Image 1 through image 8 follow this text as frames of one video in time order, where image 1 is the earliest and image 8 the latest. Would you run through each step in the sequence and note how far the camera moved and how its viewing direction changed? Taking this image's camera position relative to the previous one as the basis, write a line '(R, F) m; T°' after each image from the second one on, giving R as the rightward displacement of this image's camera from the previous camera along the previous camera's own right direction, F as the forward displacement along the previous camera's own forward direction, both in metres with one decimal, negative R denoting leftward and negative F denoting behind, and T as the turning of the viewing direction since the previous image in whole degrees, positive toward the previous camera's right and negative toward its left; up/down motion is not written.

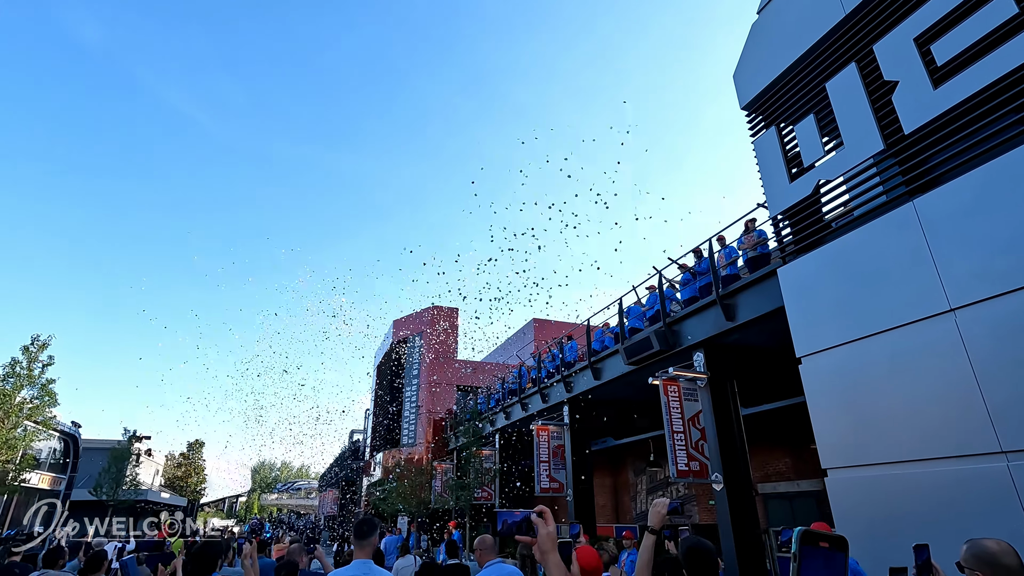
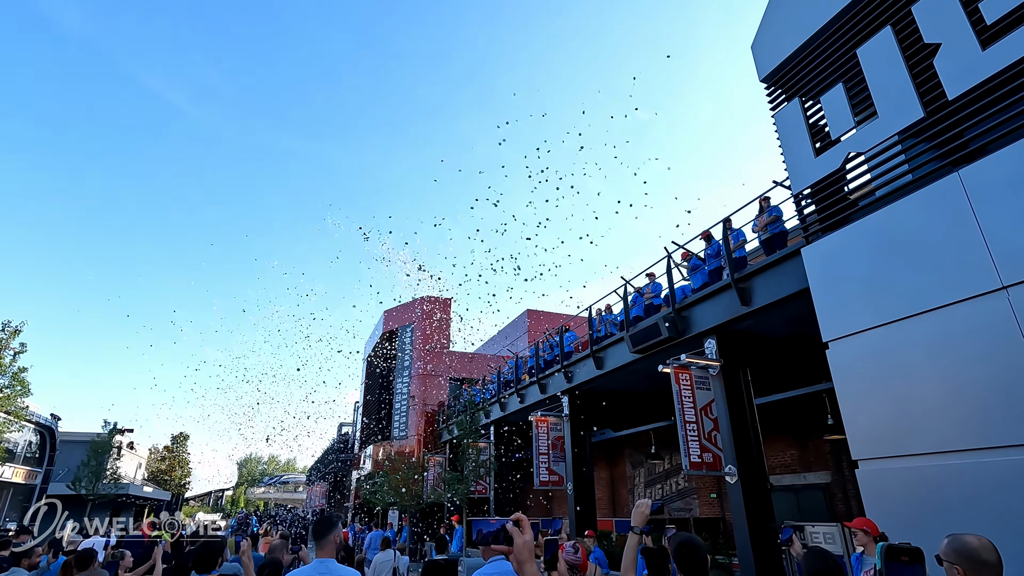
(-0.3, +0.6) m; +1°
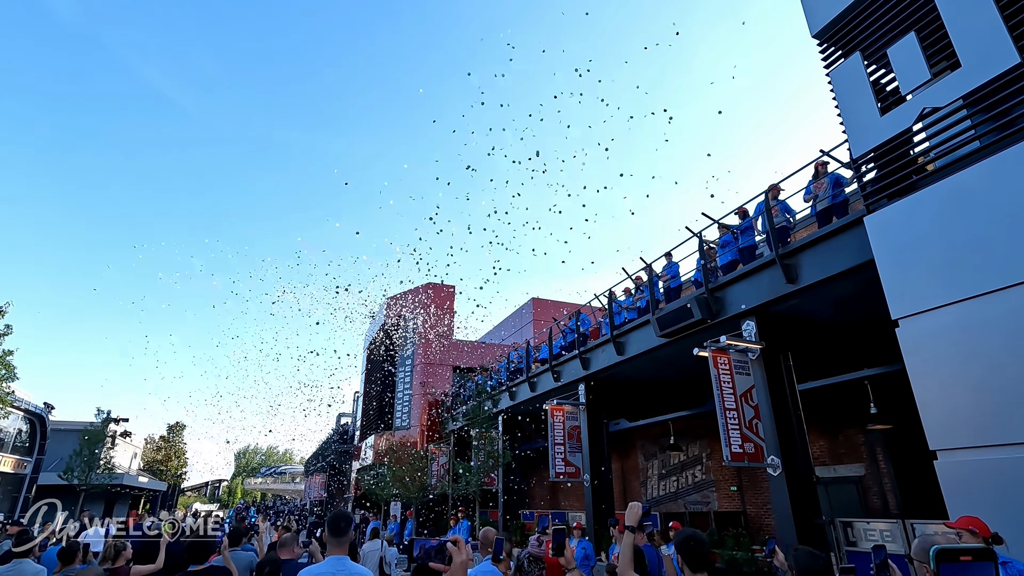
(-0.4, +0.8) m; 0°
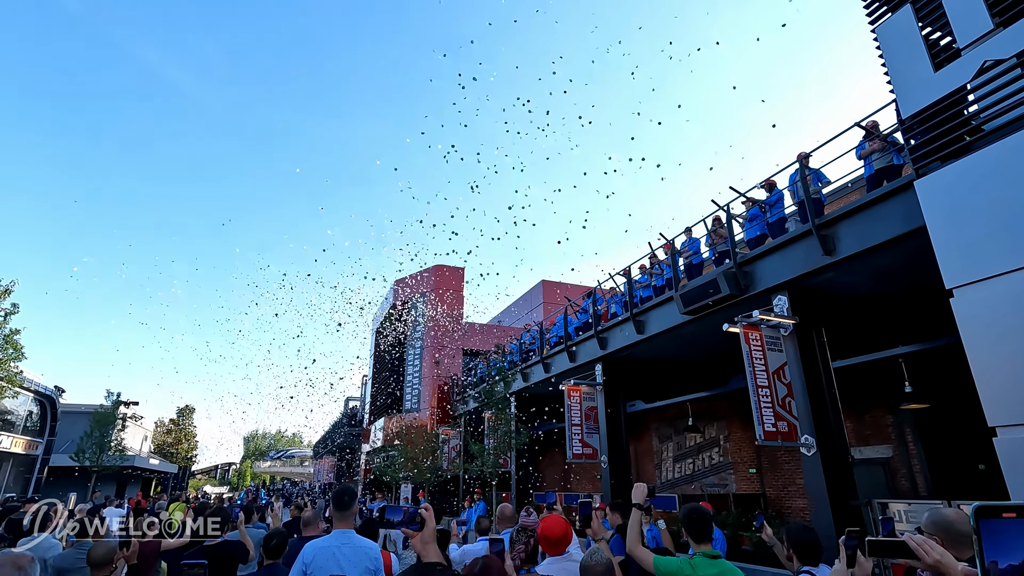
(-0.3, +0.4) m; -1°
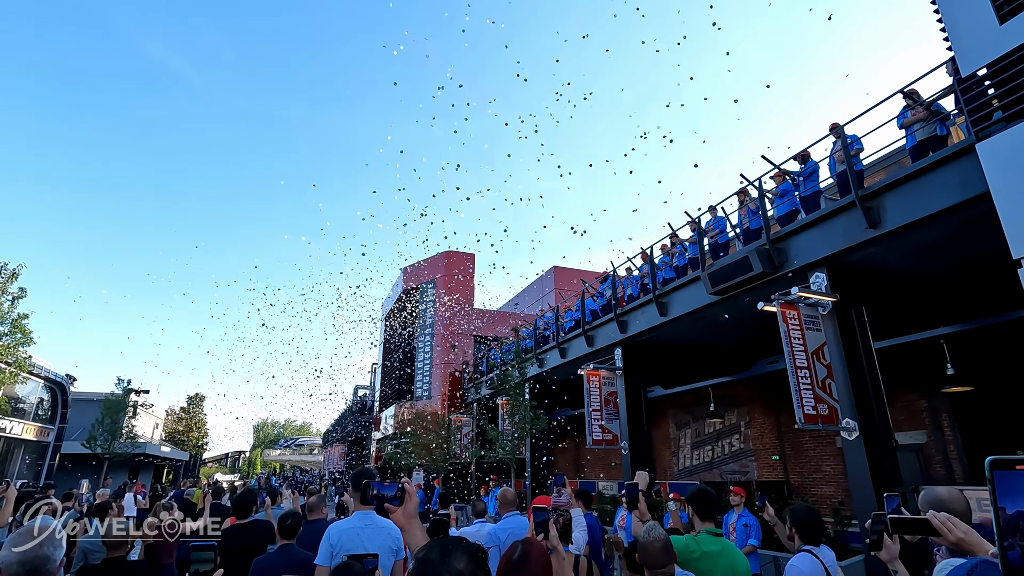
(-0.3, +0.4) m; -1°
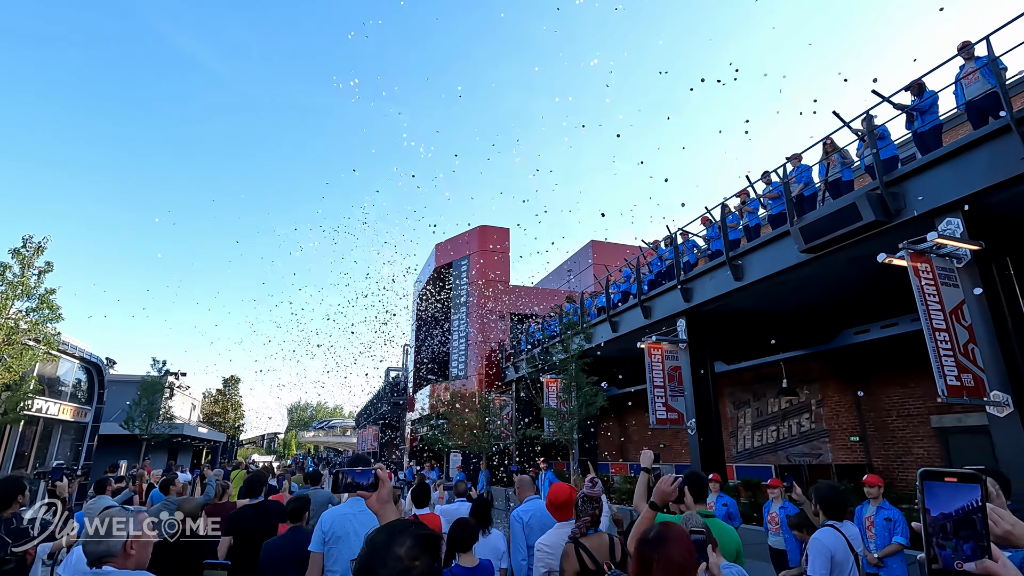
(-0.6, +1.1) m; -3°
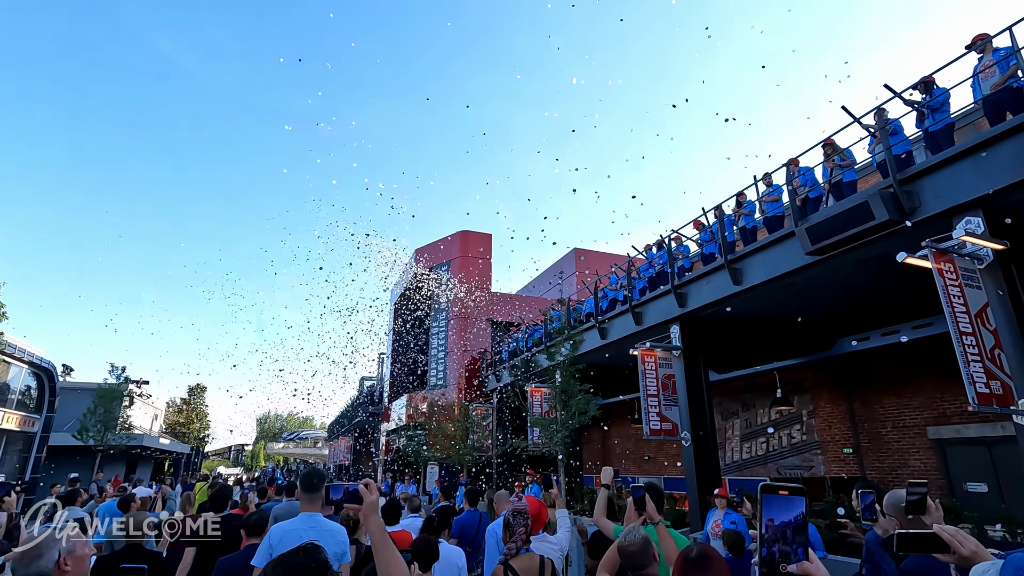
(-0.2, +0.6) m; +2°
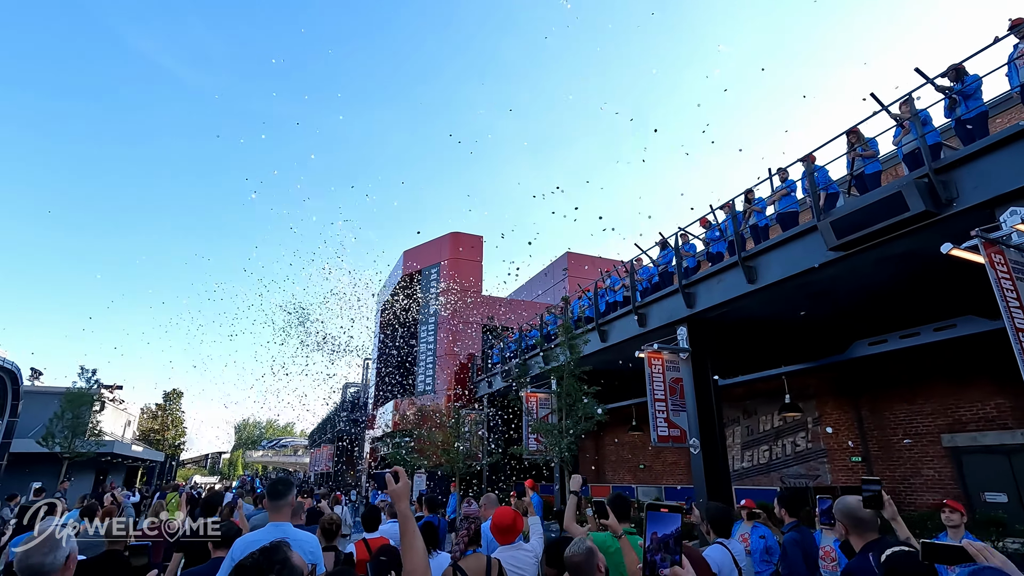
(-0.3, +0.6) m; +2°
